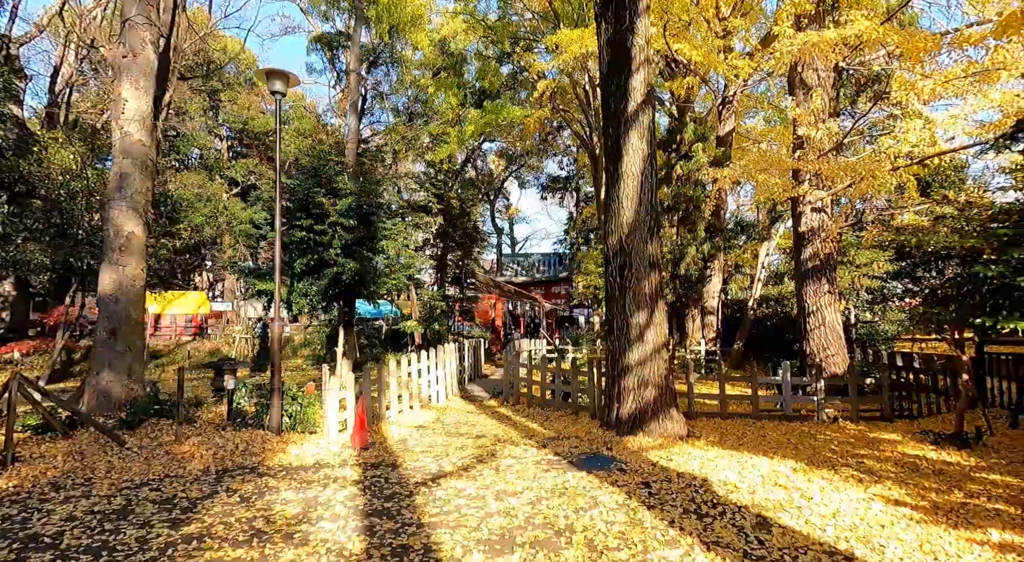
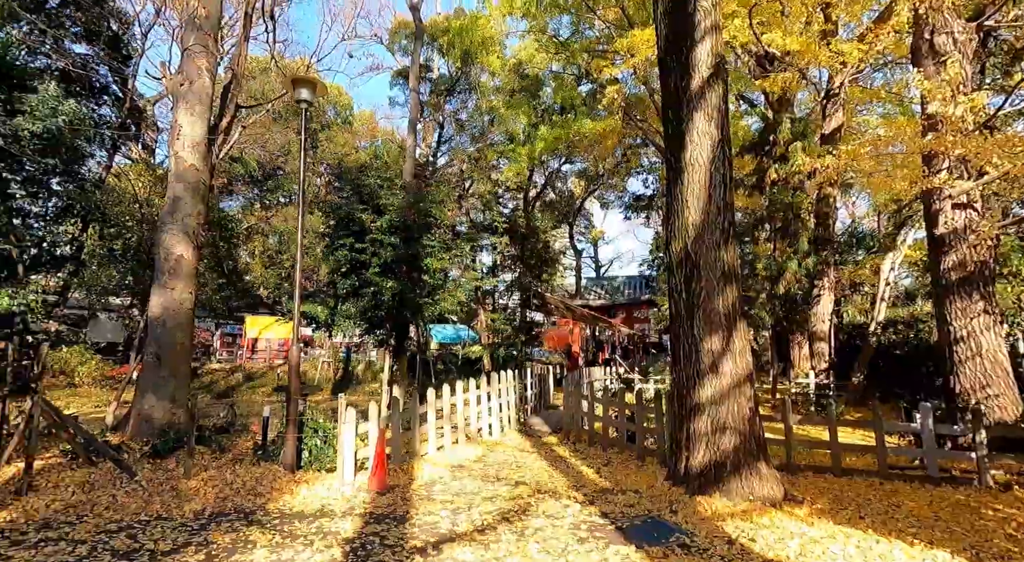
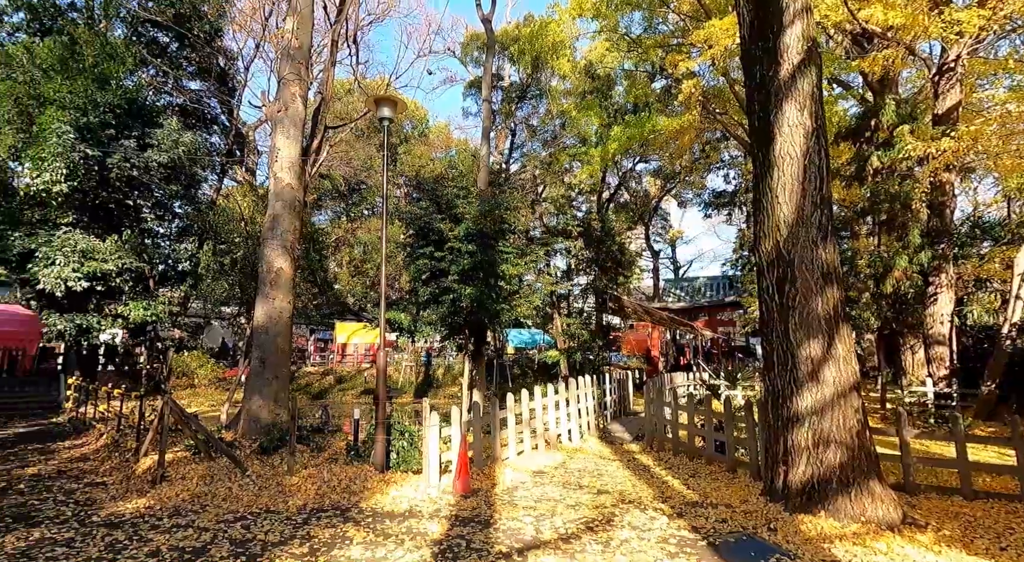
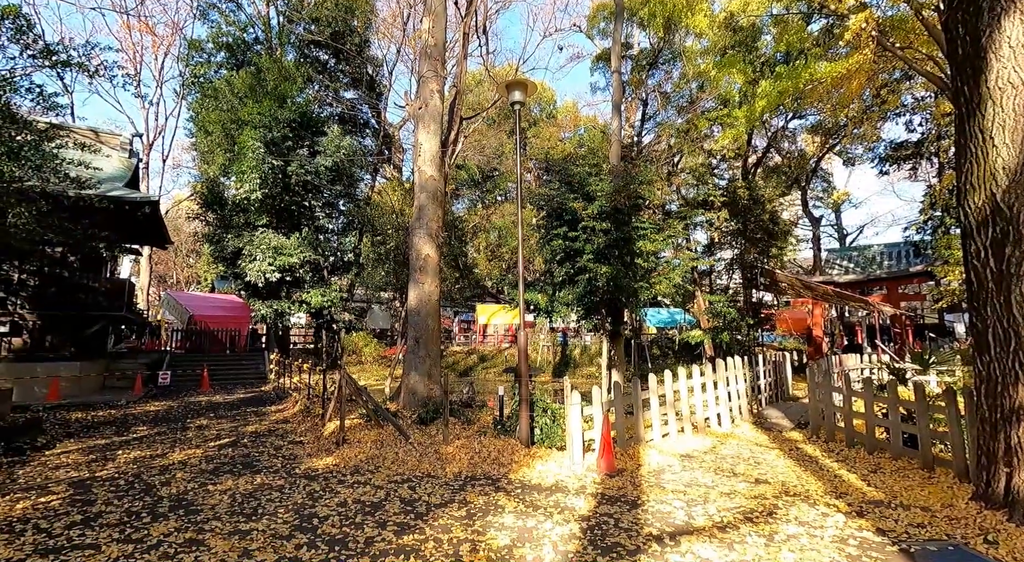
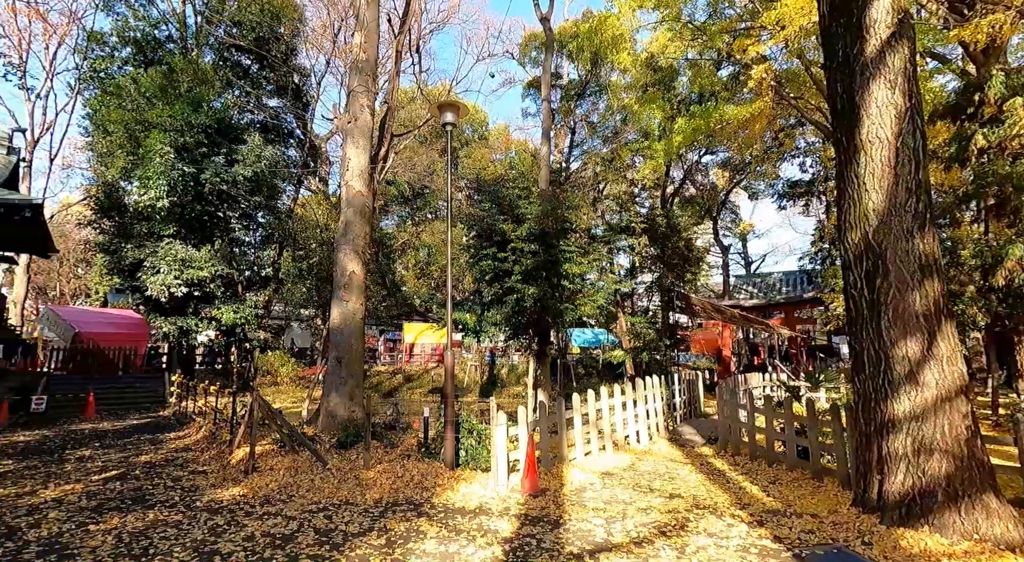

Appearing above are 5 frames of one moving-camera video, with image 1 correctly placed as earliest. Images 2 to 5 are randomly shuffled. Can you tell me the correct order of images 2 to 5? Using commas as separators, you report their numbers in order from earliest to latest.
2, 3, 5, 4
